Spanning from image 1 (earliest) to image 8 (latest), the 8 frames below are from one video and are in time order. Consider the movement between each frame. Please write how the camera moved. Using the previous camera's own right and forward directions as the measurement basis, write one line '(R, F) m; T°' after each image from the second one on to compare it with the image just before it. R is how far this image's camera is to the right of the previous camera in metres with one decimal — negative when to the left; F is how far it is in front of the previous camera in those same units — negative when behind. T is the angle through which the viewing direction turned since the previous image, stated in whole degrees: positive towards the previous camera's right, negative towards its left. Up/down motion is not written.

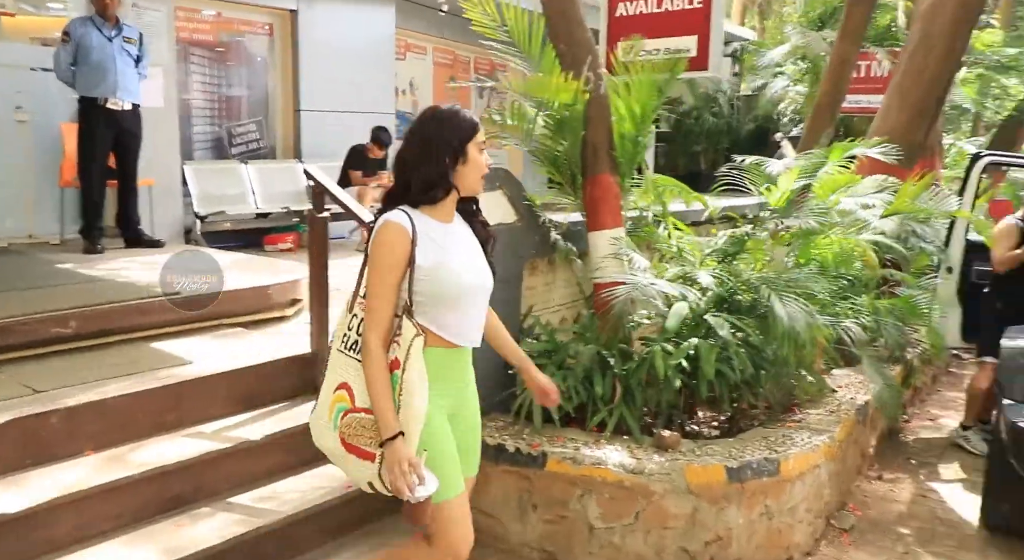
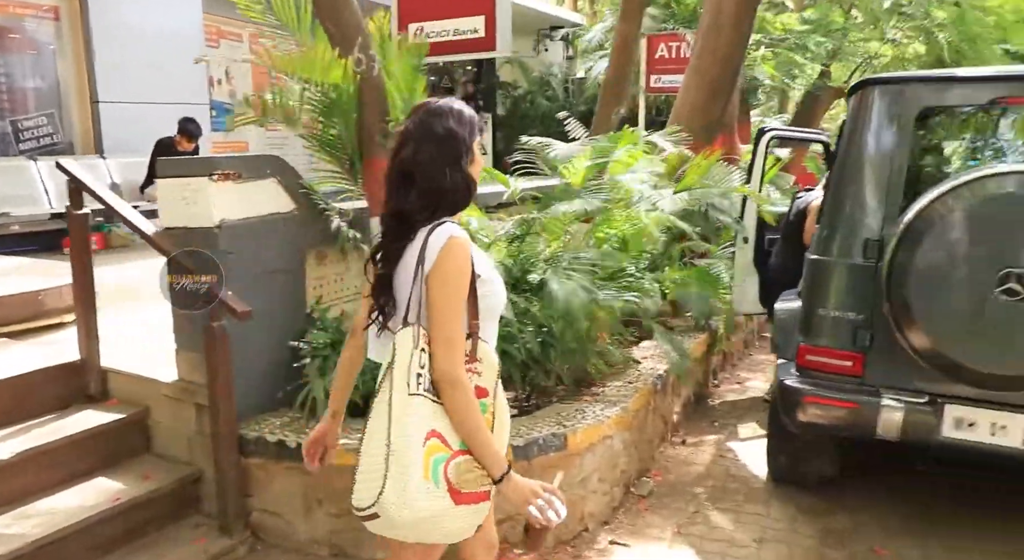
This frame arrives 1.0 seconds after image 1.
(+0.4, 0.0) m; +9°
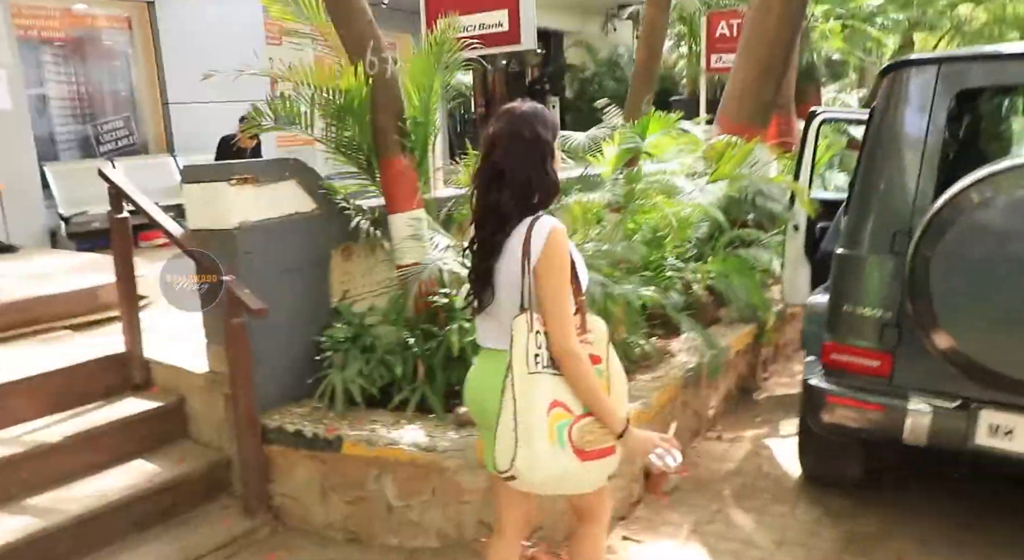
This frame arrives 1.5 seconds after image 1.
(+0.3, 0.0) m; -6°
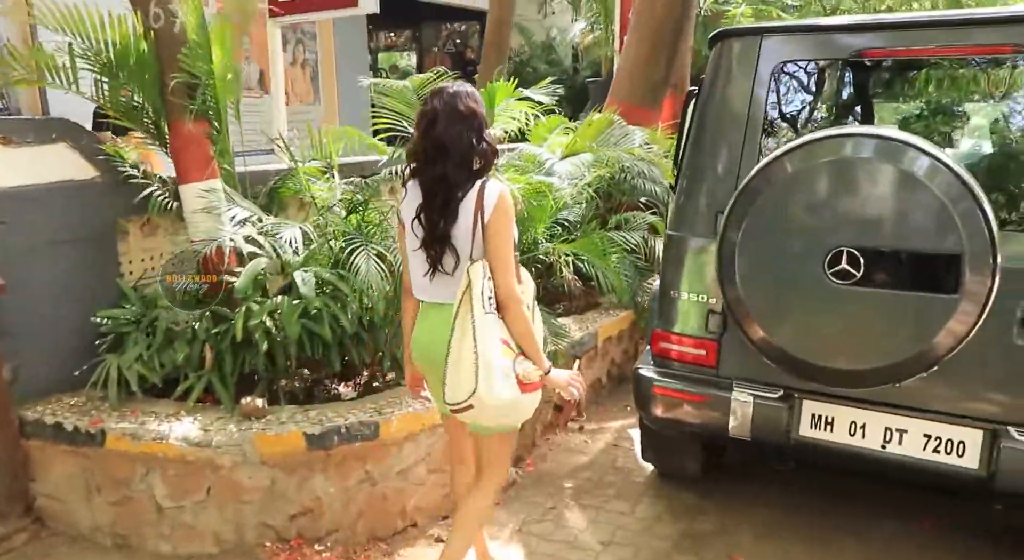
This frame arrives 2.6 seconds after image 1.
(+0.7, +0.3) m; +2°
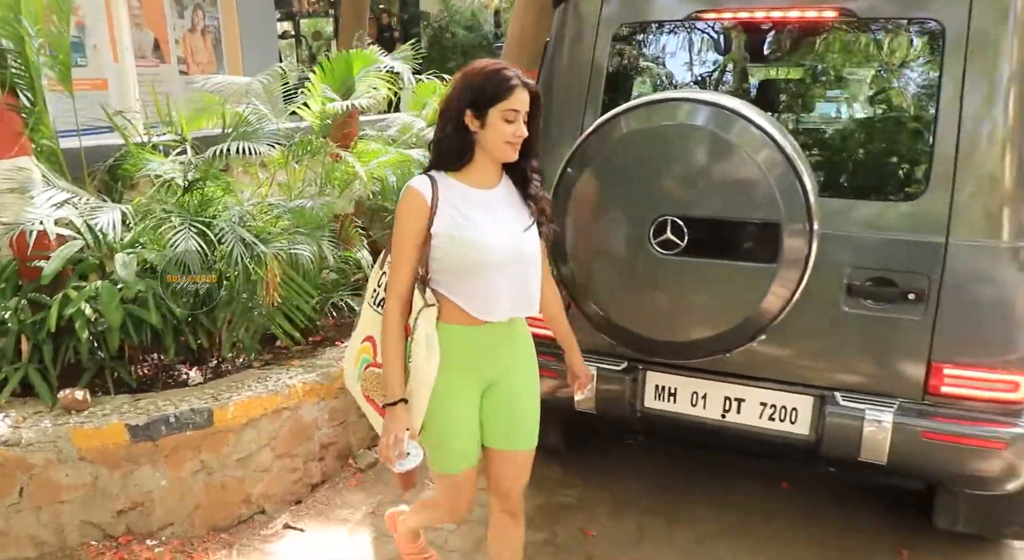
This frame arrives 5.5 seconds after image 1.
(+0.4, +0.1) m; +4°
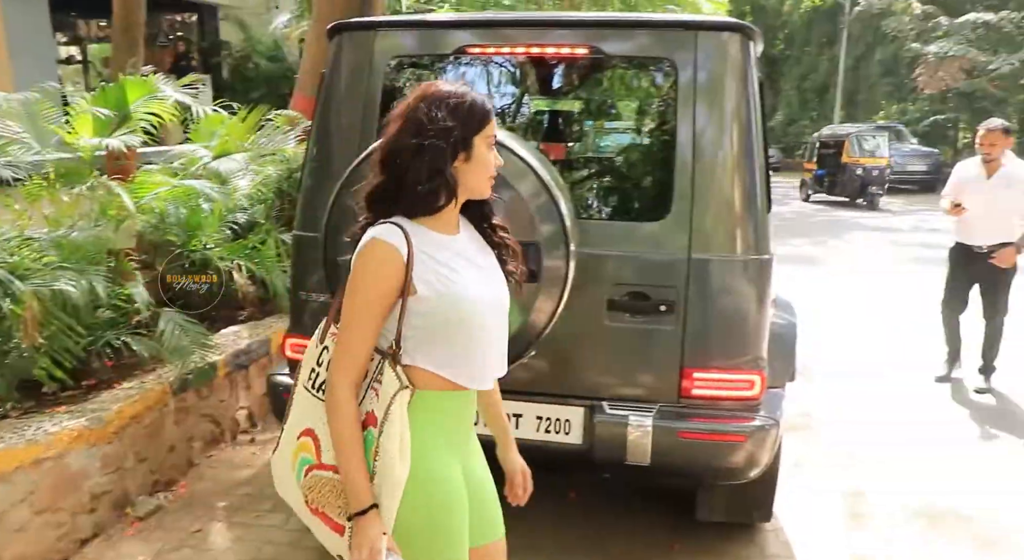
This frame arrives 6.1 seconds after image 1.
(+0.2, -0.1) m; +12°
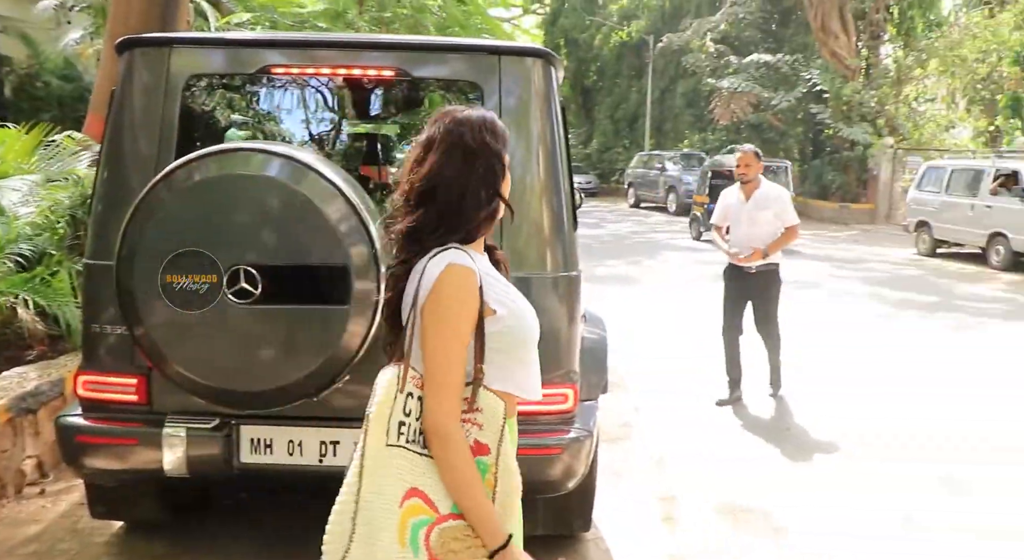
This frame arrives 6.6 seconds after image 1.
(+0.1, 0.0) m; +12°
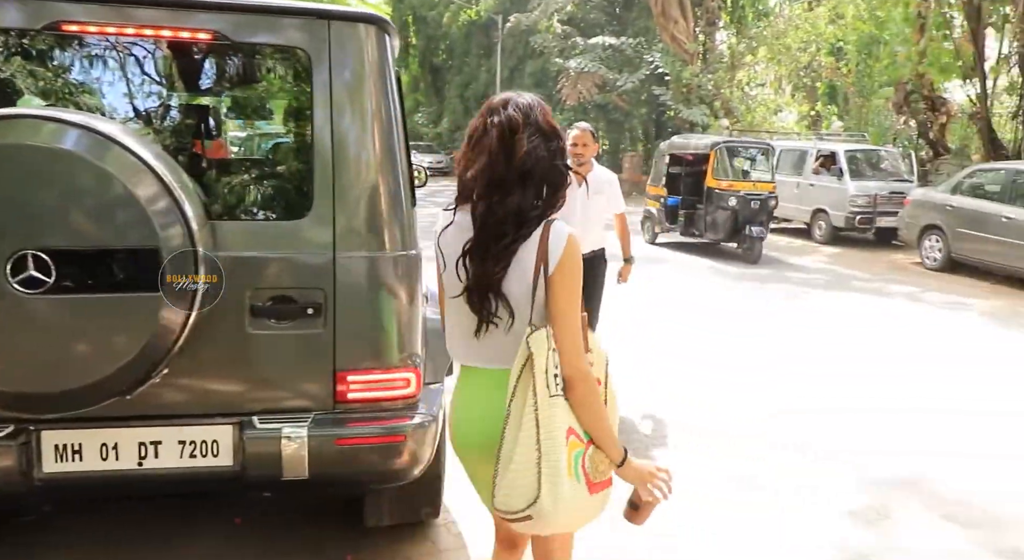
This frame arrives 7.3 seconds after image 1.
(+0.1, +0.2) m; +10°
